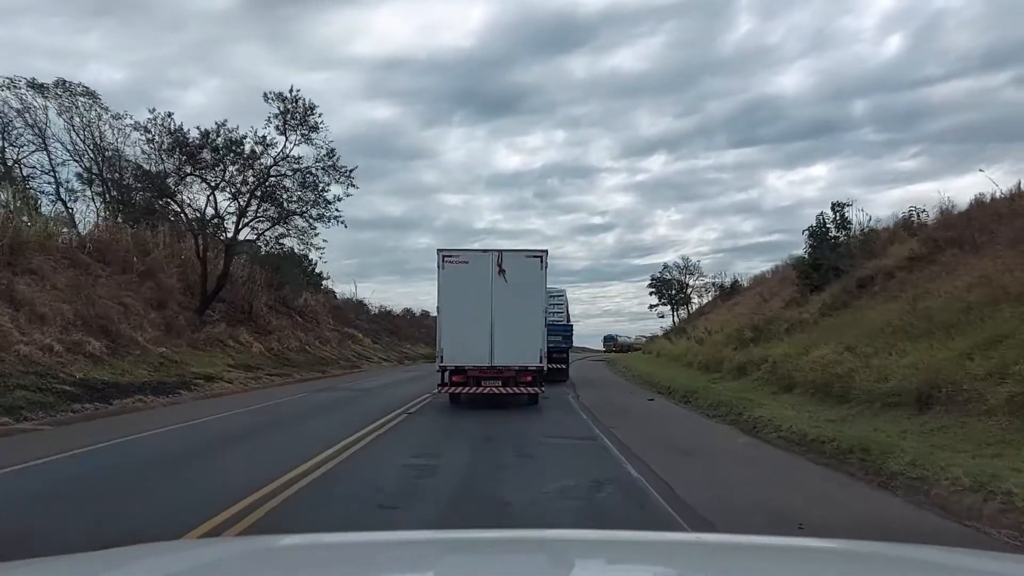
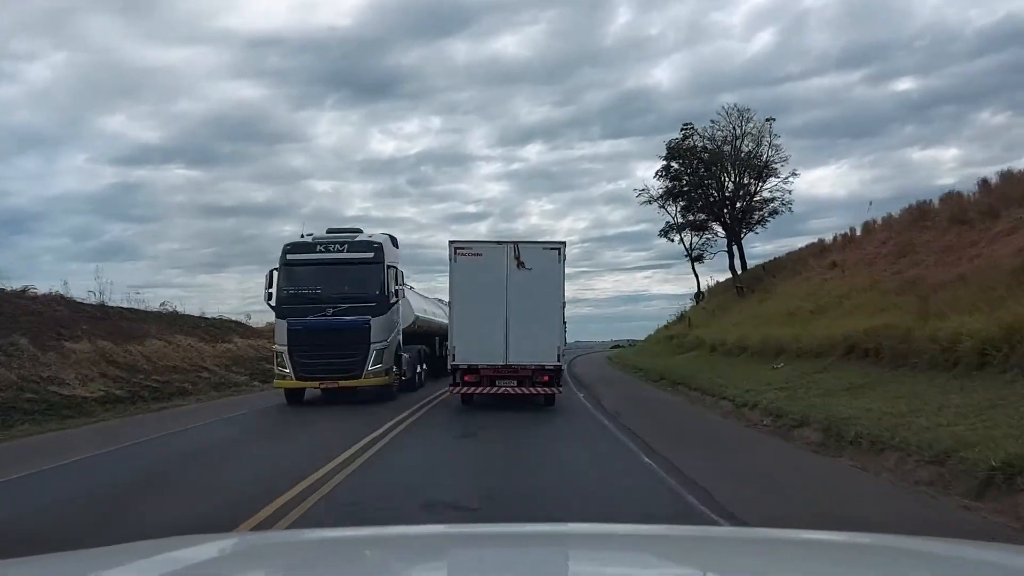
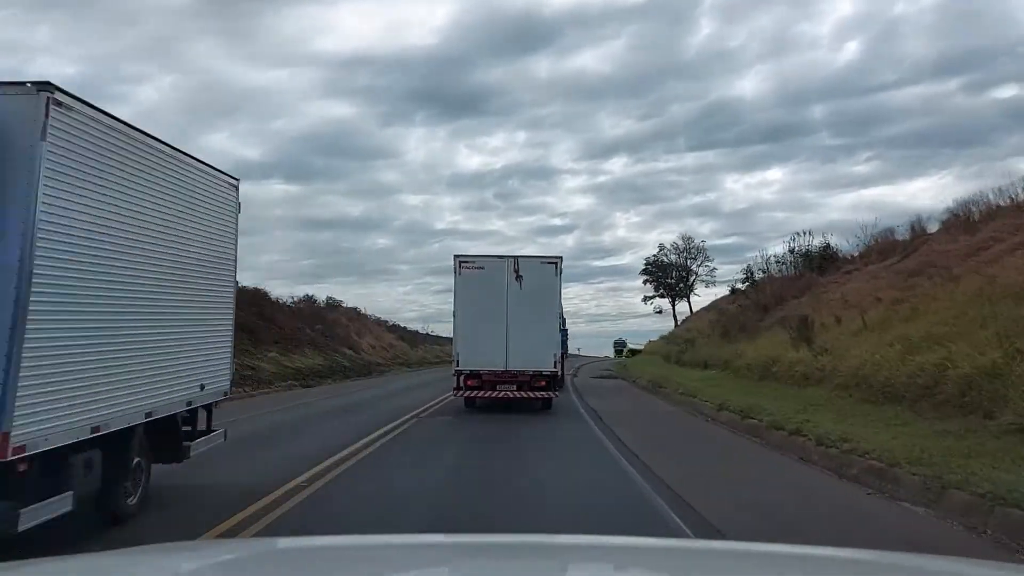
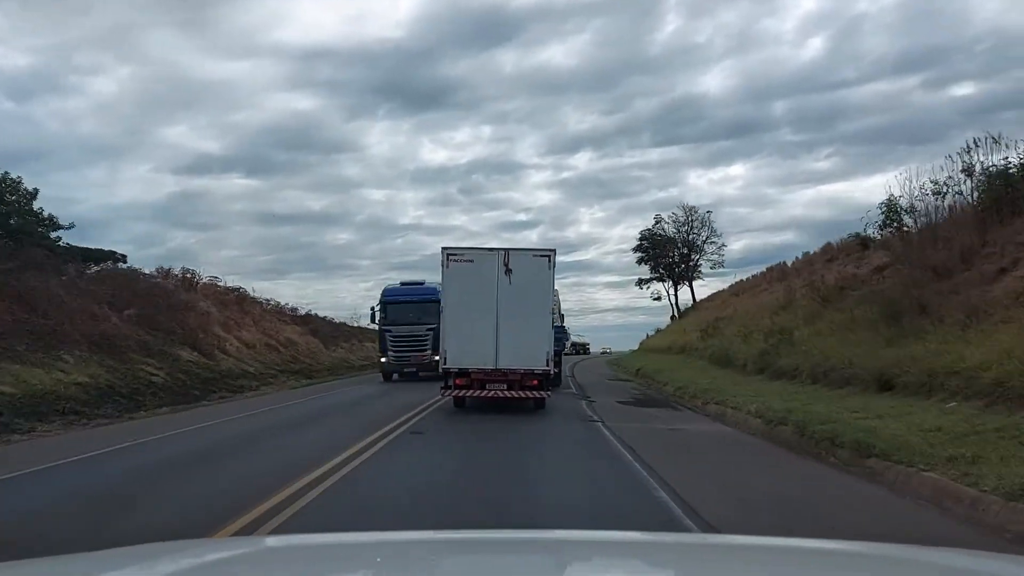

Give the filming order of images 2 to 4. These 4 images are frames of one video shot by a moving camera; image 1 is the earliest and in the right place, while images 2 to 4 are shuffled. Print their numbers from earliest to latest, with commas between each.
3, 4, 2
